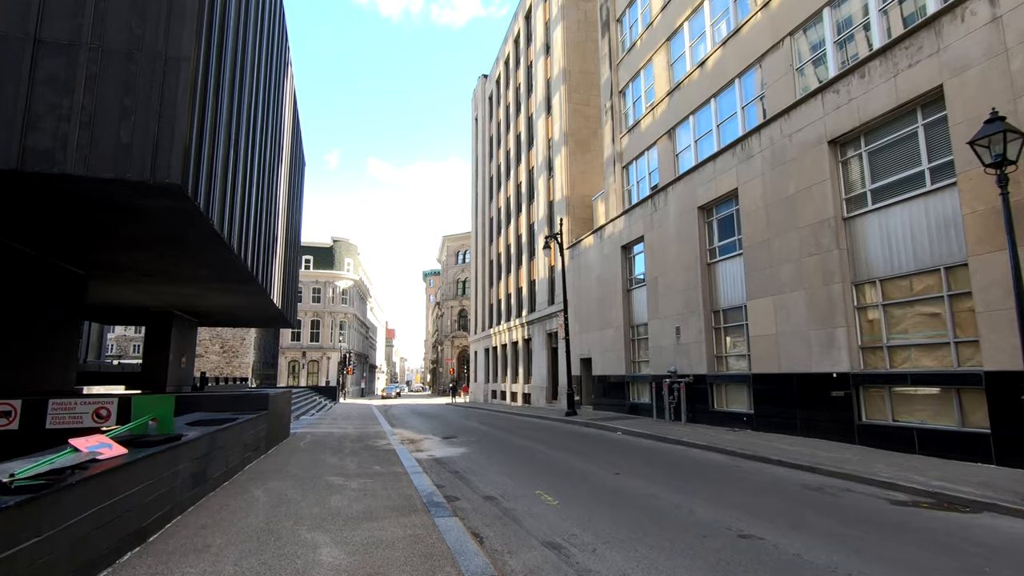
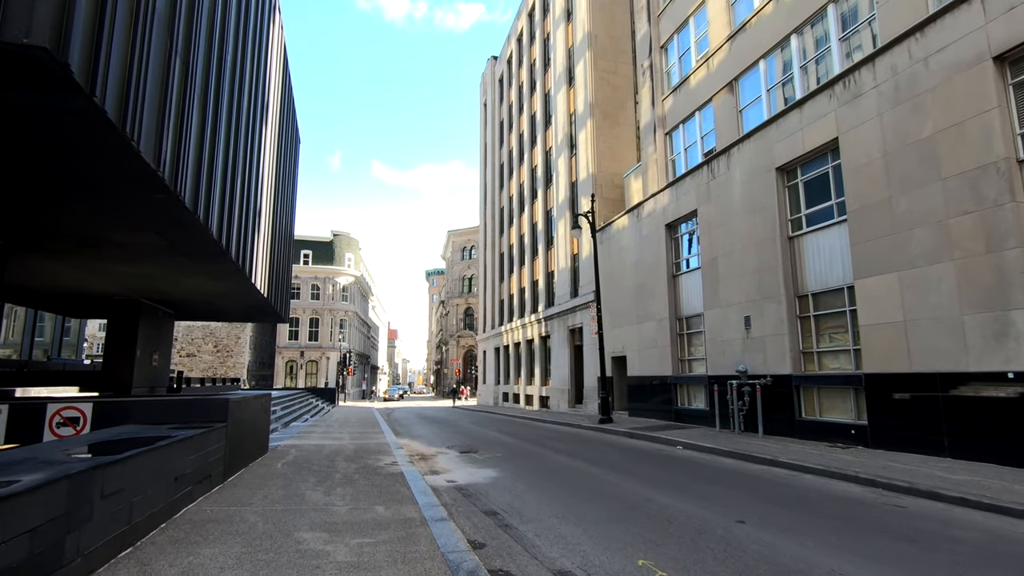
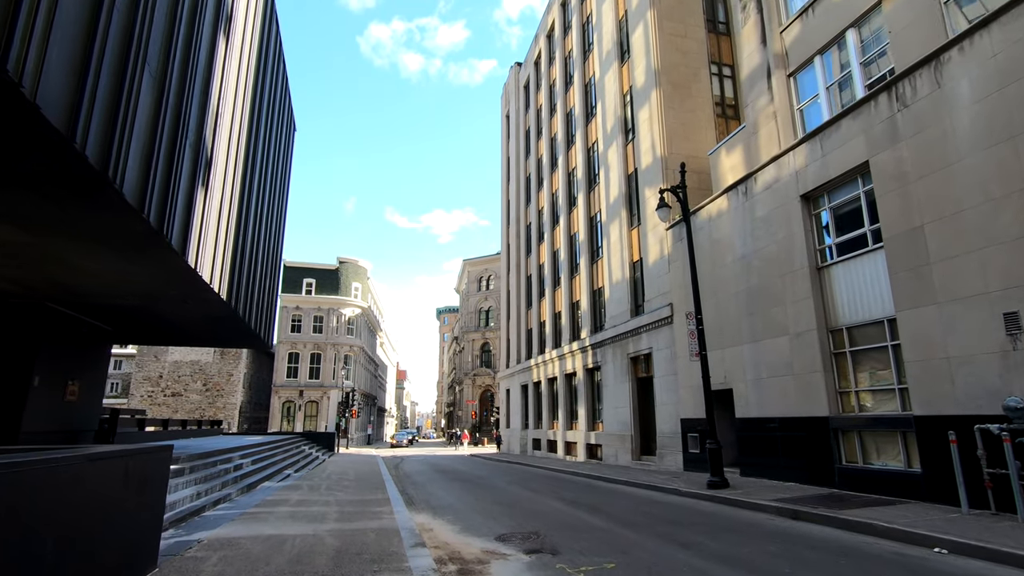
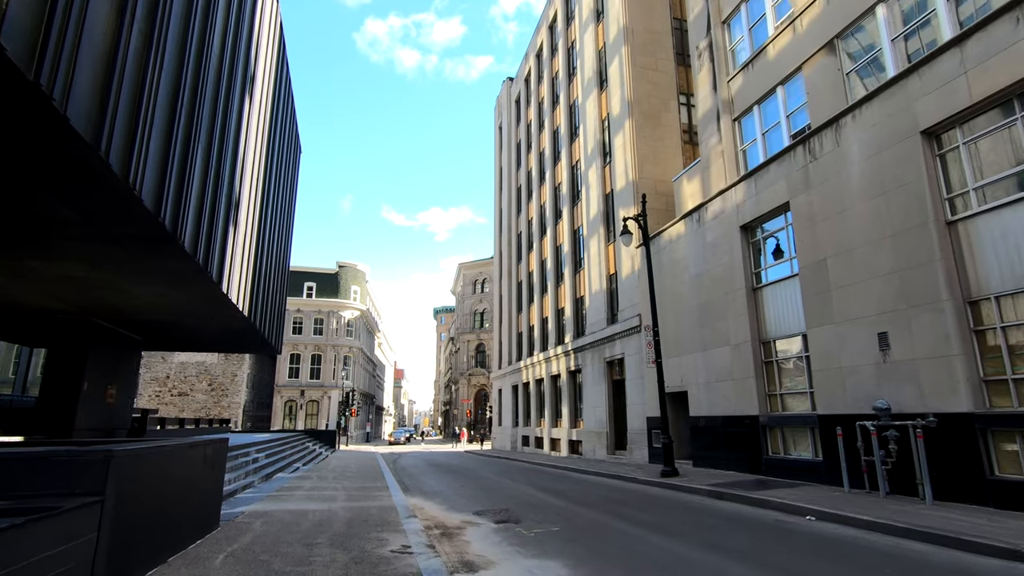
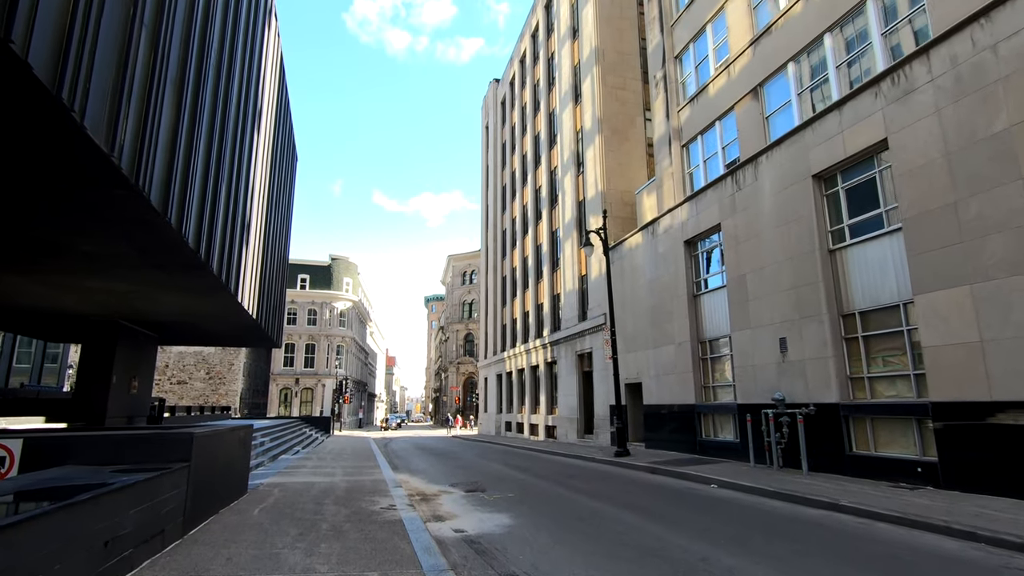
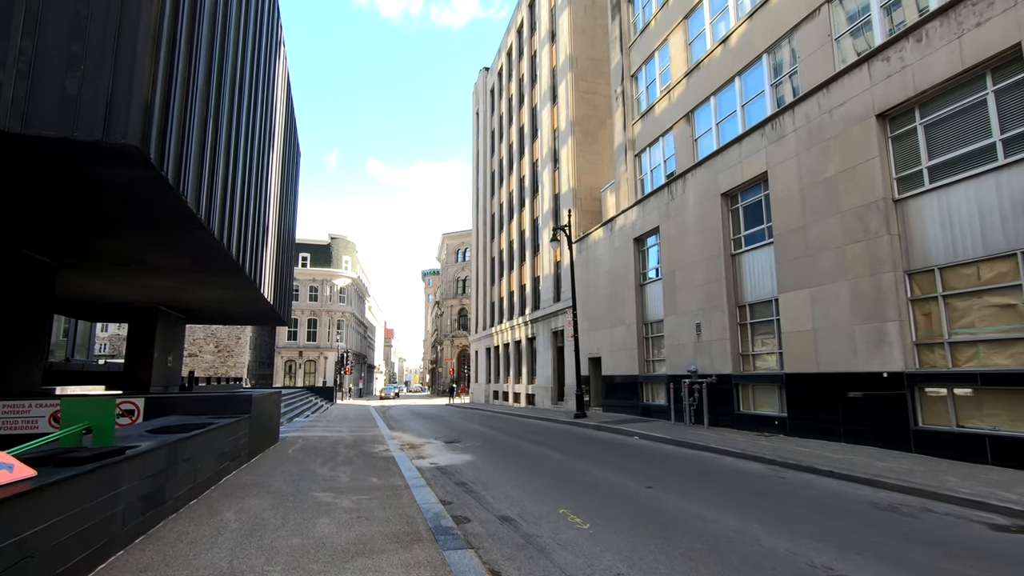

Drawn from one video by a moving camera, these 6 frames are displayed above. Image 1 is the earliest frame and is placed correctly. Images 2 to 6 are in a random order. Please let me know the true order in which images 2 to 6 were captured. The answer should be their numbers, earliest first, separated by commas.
6, 2, 5, 4, 3
